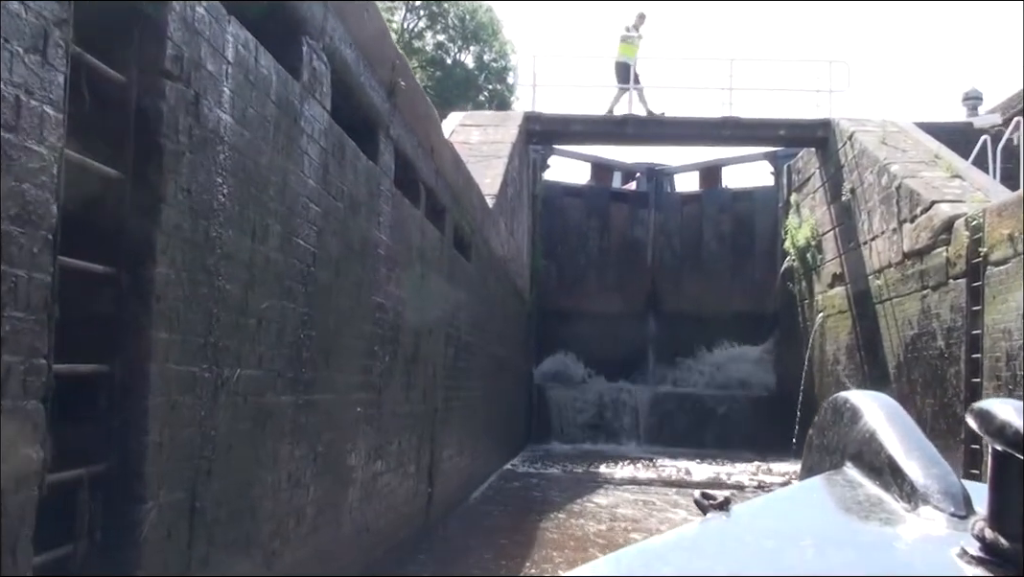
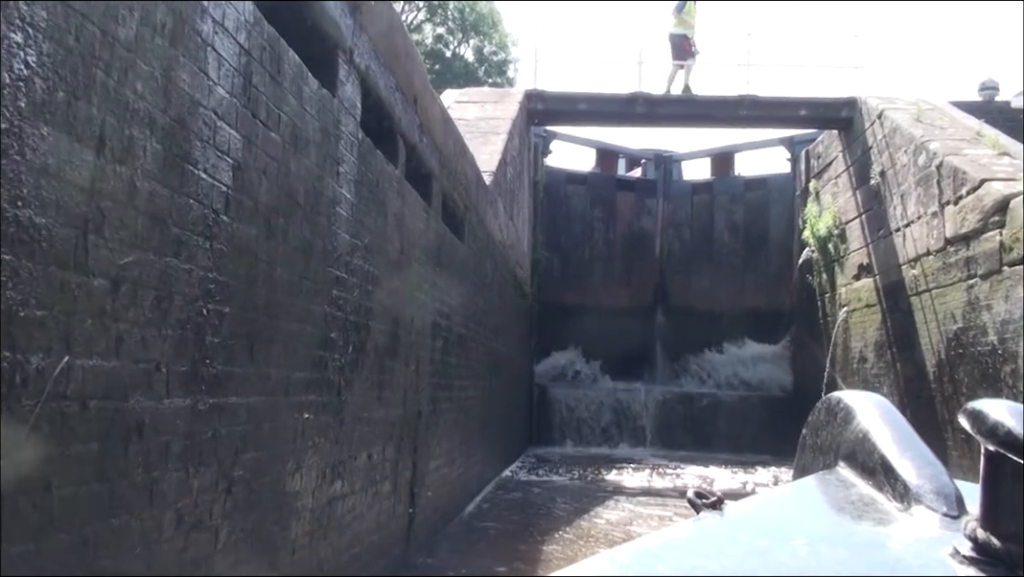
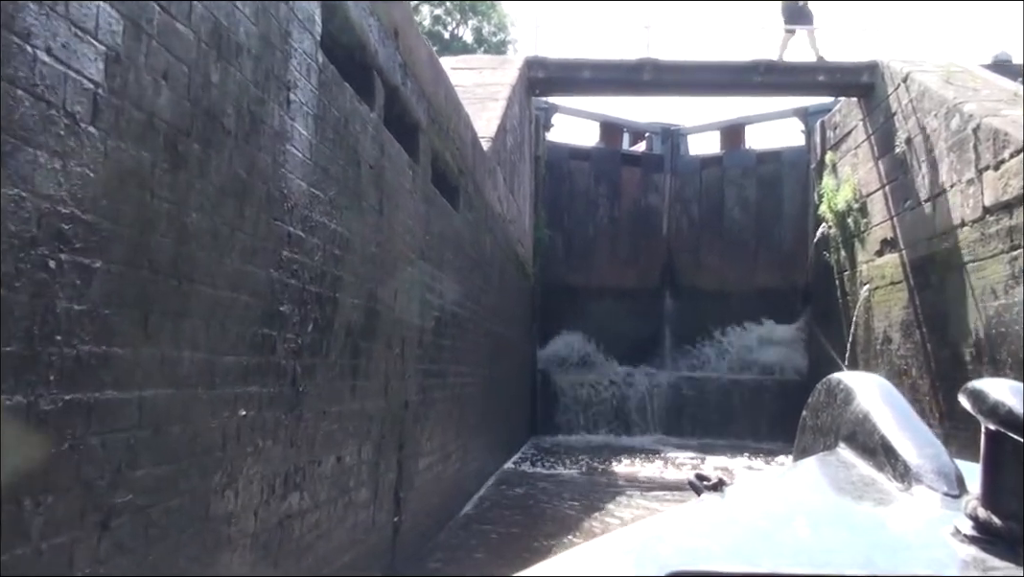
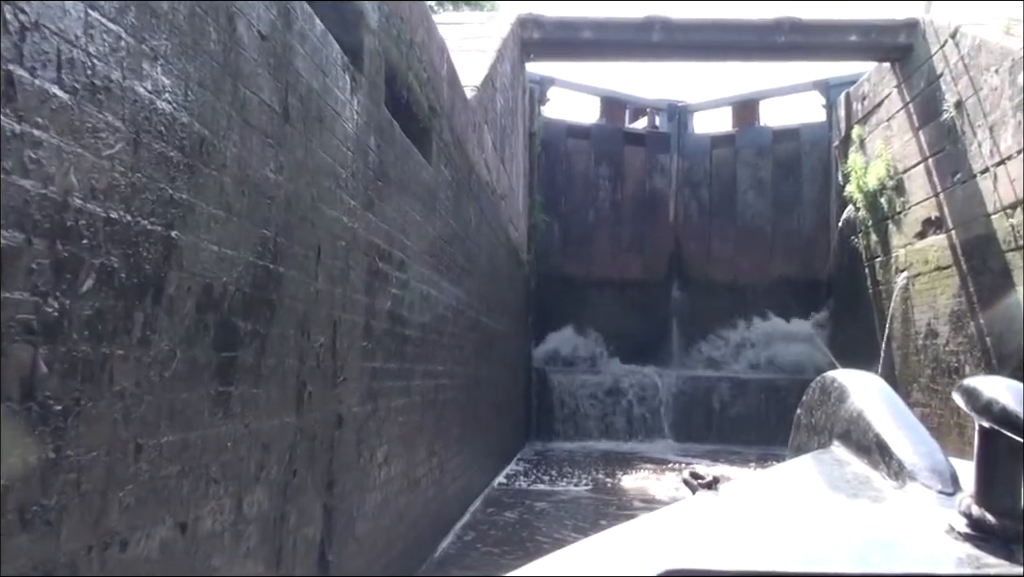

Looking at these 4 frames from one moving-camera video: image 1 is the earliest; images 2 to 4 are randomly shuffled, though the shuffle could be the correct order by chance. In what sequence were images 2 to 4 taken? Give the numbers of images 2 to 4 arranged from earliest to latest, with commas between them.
2, 3, 4
